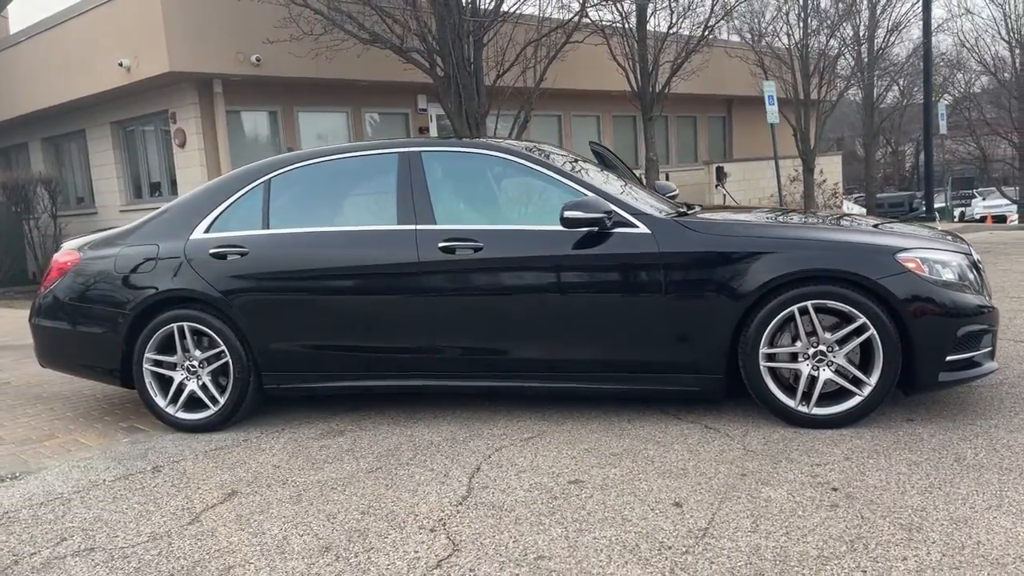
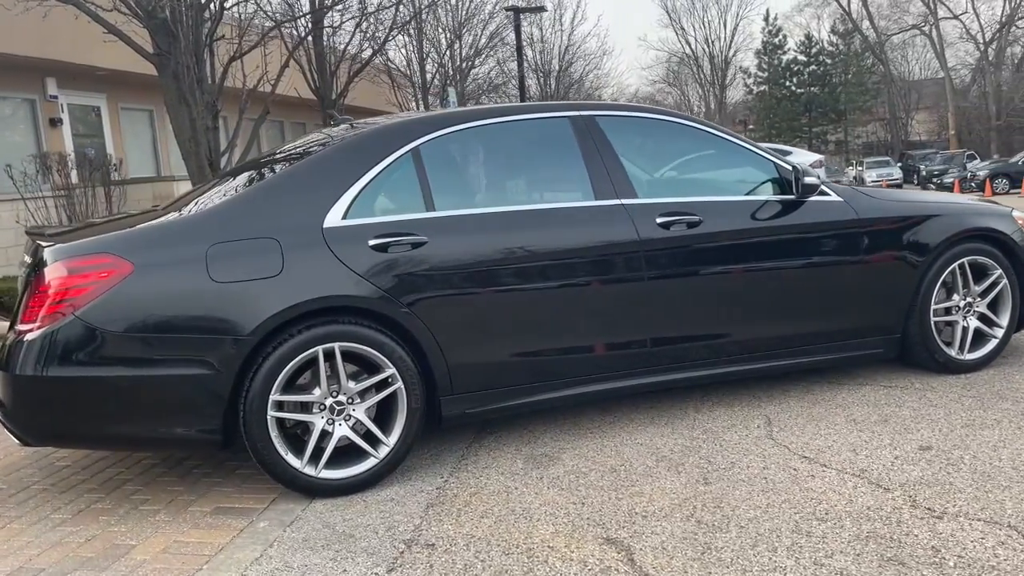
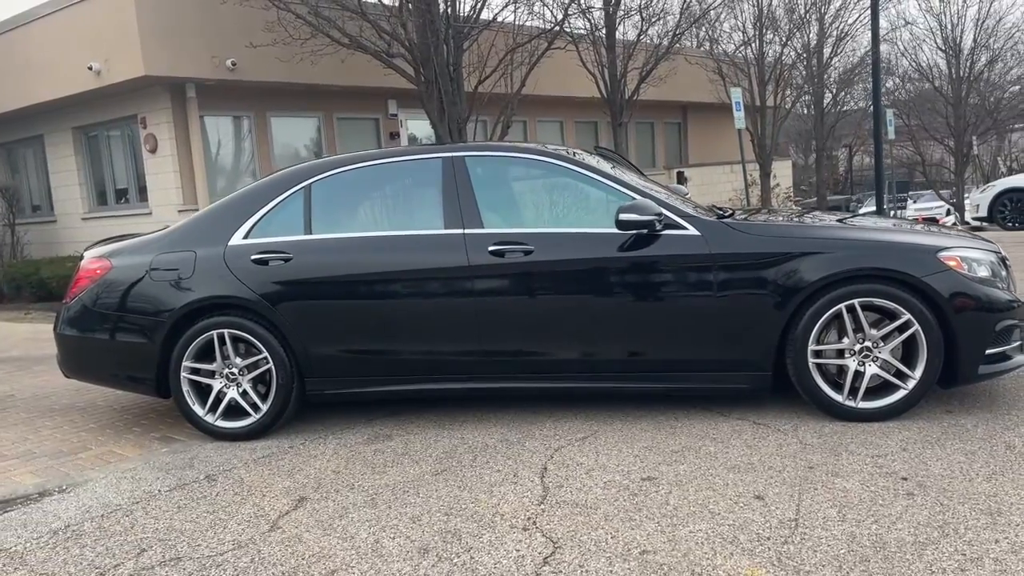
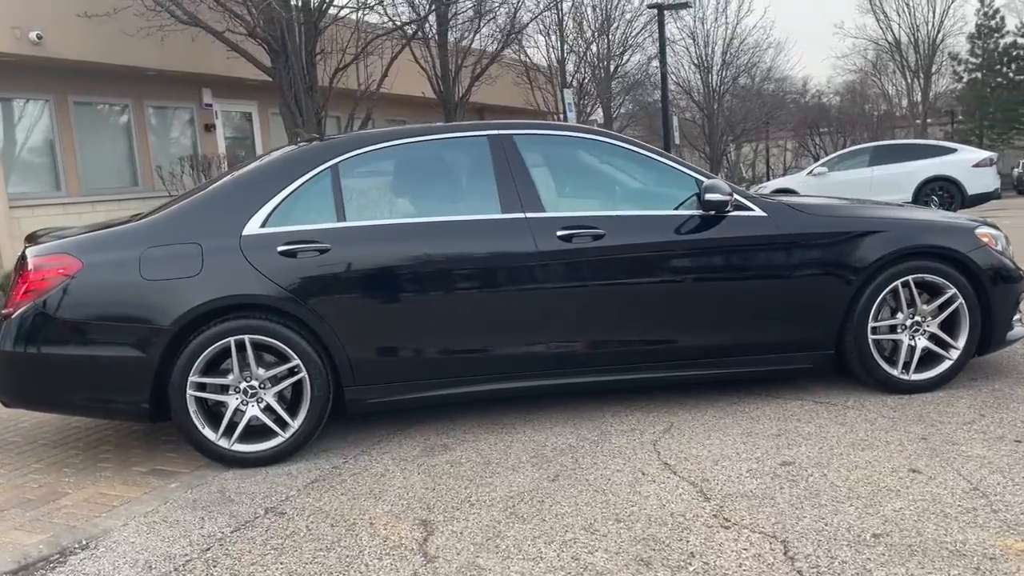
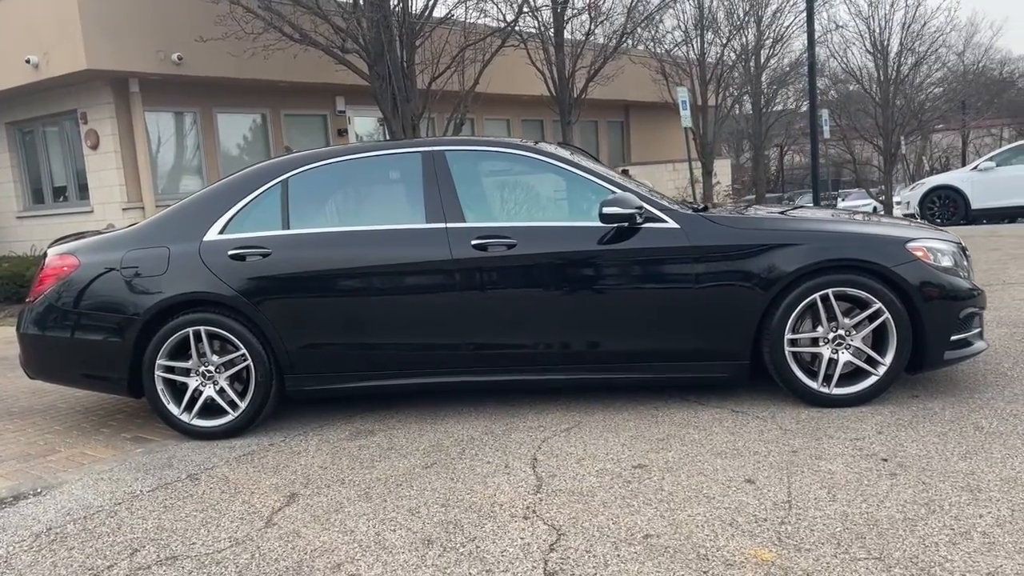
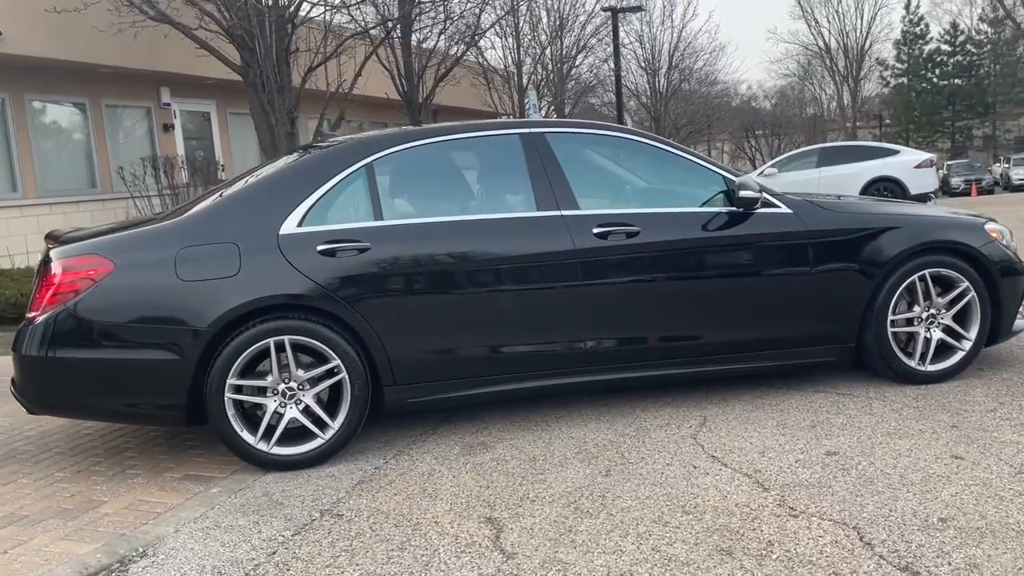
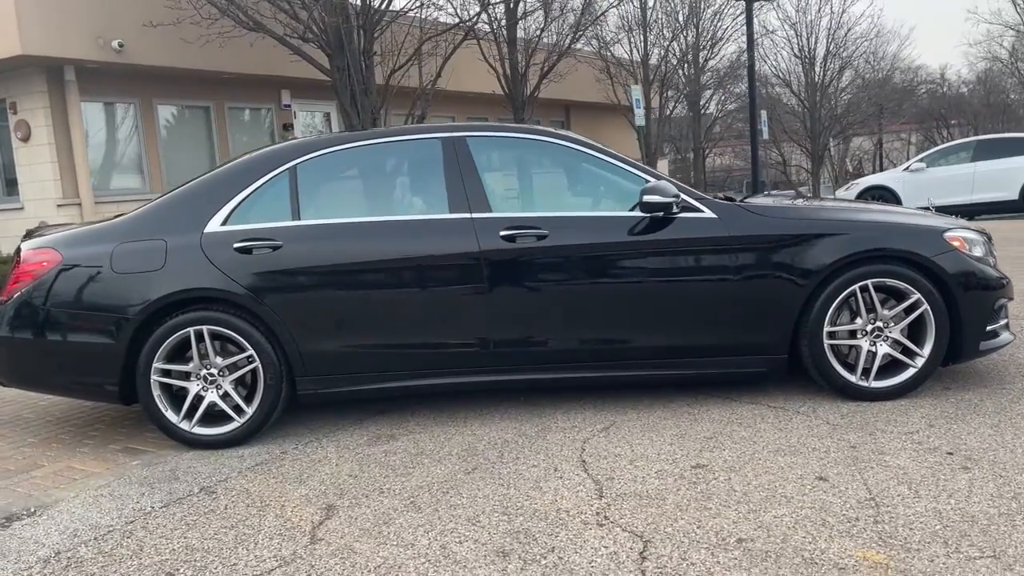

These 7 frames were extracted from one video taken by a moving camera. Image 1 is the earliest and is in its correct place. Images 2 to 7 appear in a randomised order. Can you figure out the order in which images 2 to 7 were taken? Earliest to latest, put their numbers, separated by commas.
3, 5, 7, 4, 6, 2
